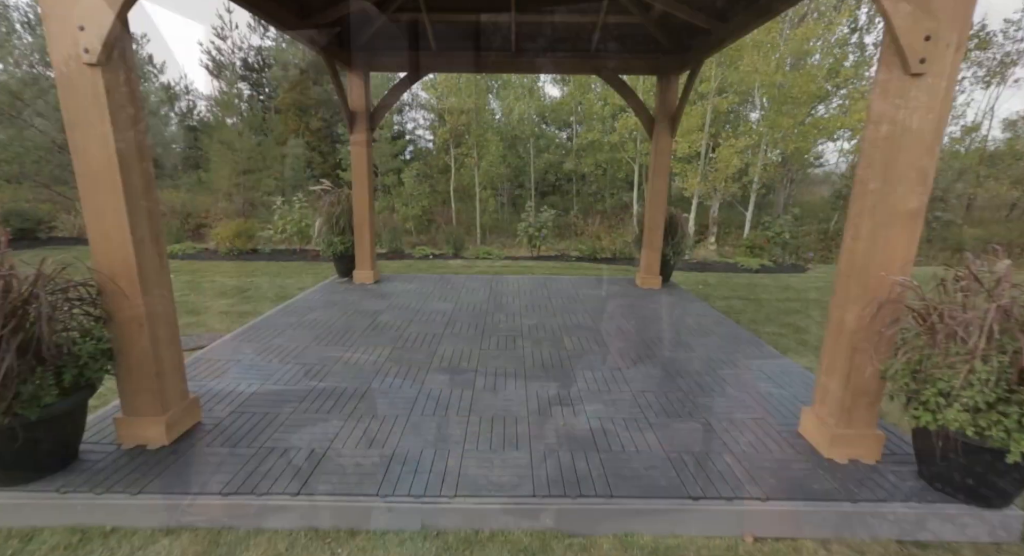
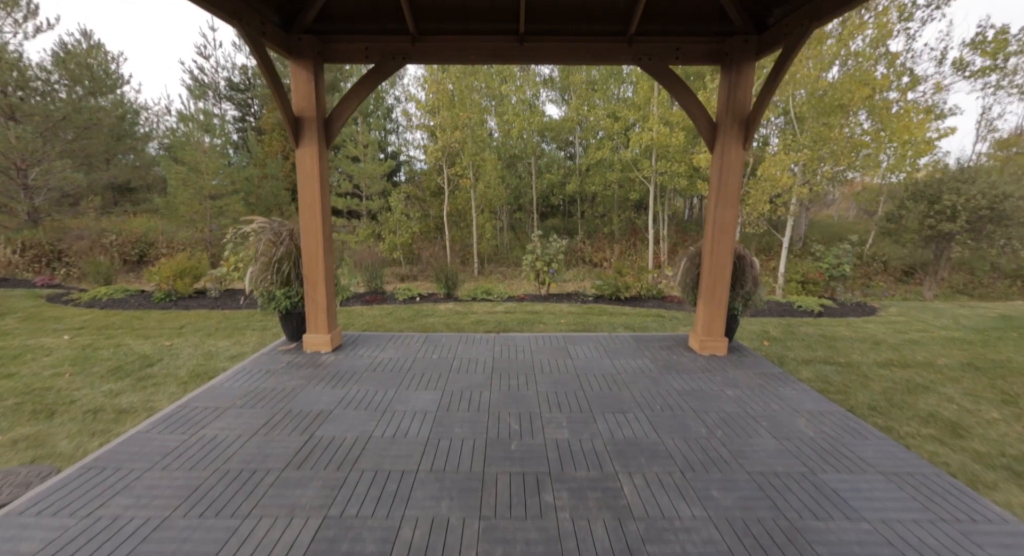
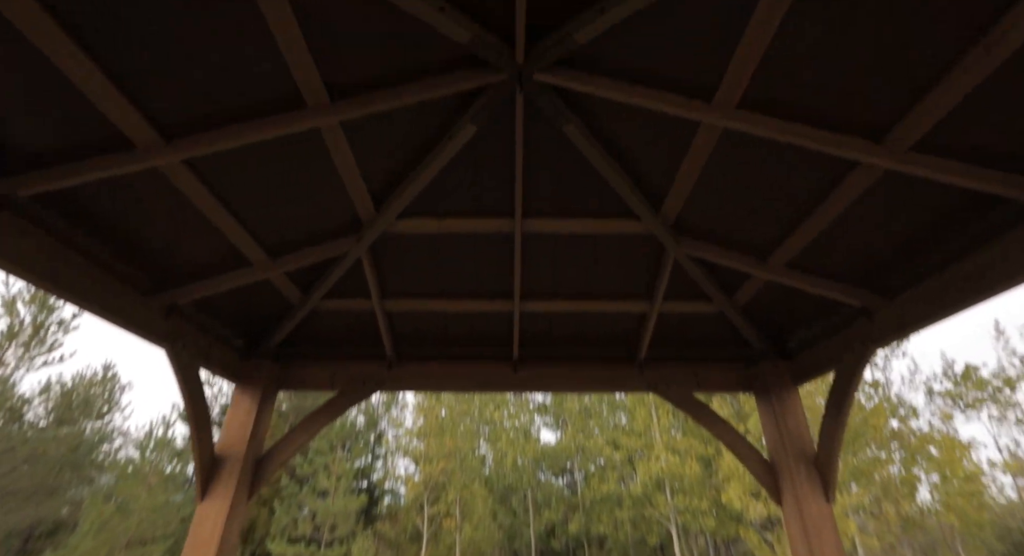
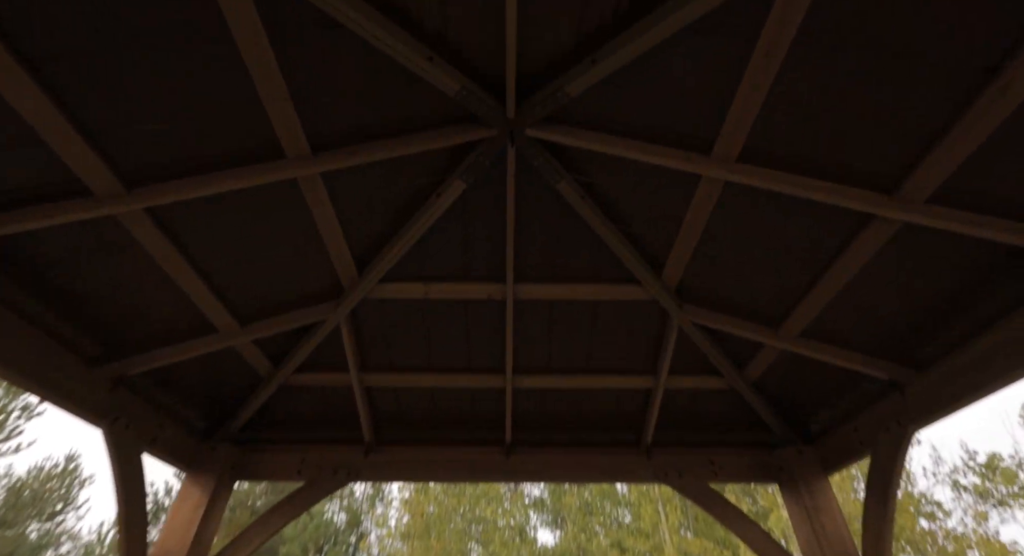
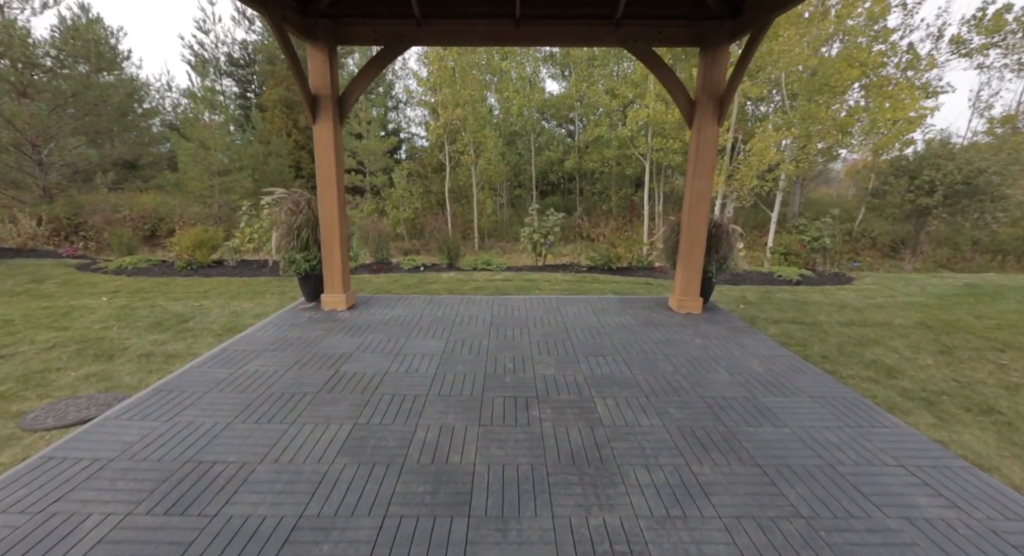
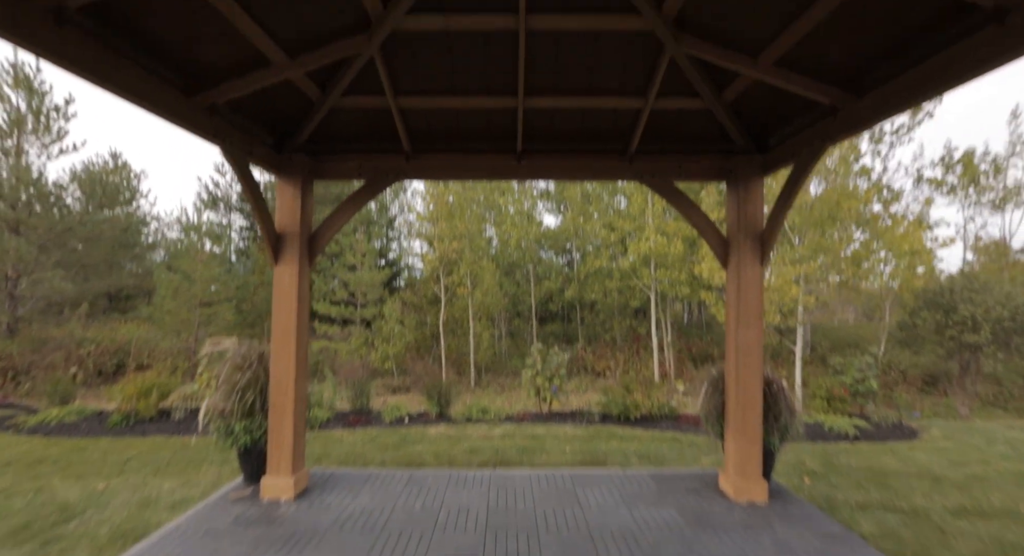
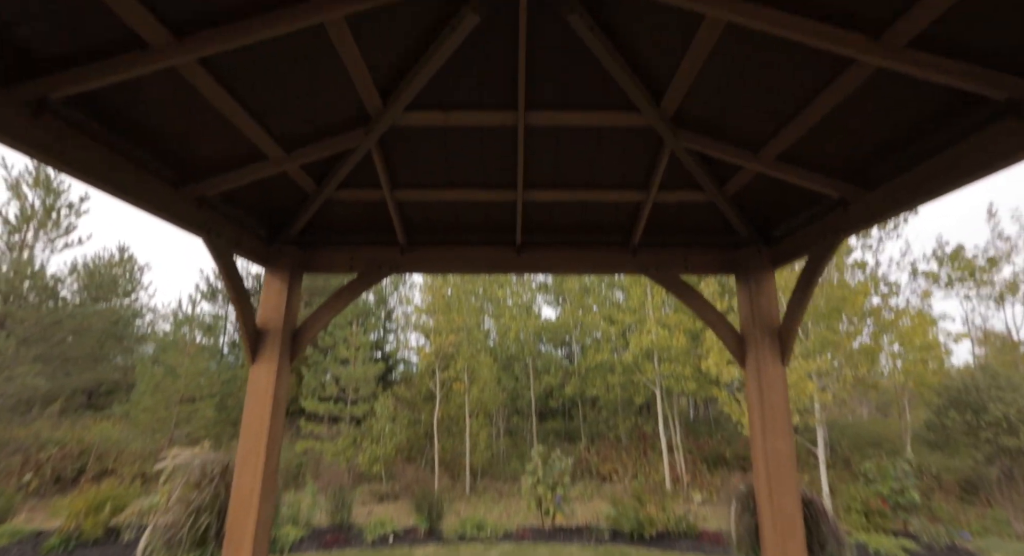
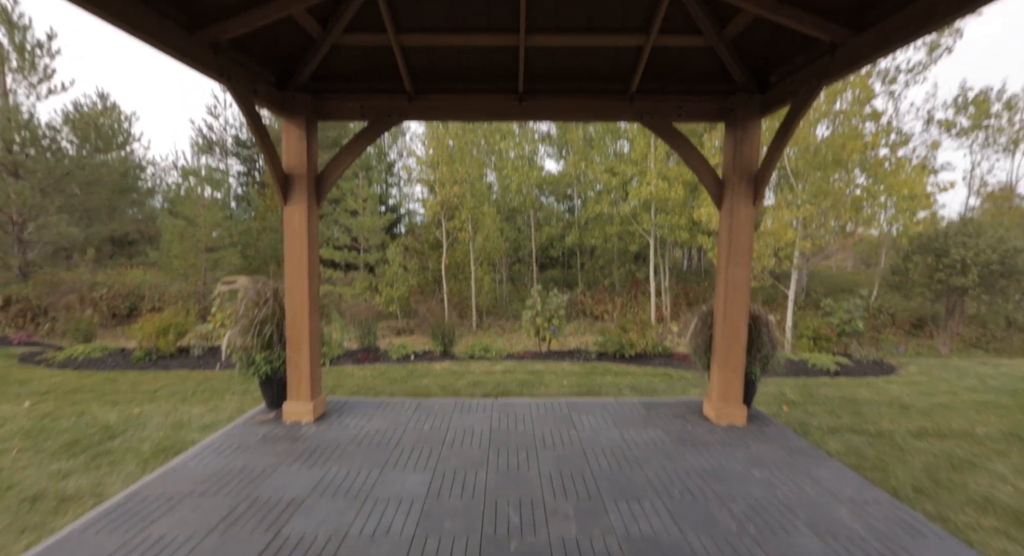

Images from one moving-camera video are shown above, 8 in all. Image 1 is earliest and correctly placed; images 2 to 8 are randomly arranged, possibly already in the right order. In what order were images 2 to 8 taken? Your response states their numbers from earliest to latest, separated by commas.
5, 2, 8, 6, 7, 3, 4
